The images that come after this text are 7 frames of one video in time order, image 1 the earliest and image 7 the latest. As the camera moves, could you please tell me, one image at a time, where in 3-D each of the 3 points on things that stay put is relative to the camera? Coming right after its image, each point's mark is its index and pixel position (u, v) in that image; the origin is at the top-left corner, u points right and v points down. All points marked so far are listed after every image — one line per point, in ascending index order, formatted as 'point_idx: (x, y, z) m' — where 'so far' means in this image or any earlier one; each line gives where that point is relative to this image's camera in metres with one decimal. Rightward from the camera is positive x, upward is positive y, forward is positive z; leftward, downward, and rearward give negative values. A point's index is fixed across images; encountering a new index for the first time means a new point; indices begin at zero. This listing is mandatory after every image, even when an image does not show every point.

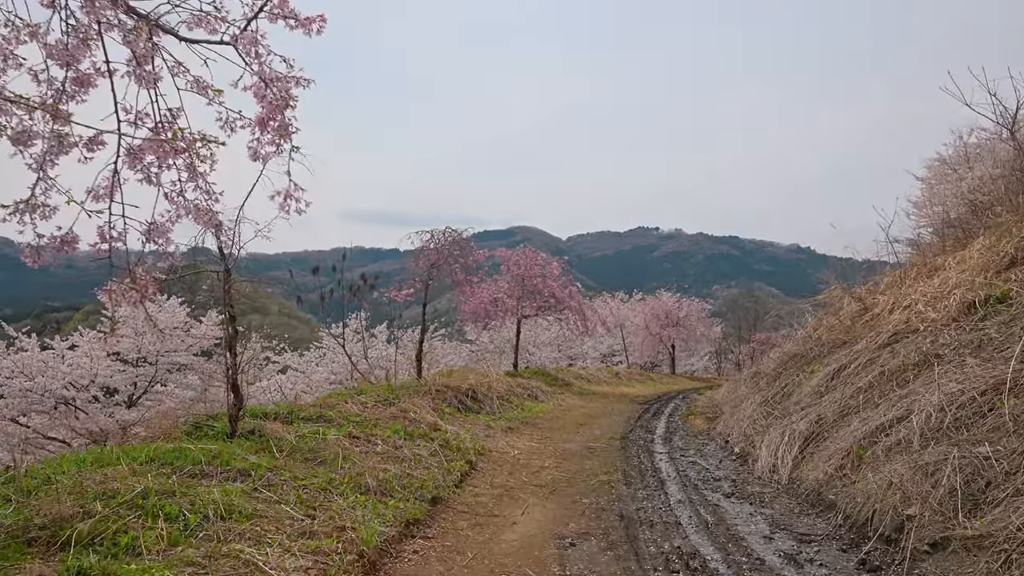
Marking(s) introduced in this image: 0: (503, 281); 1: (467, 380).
0: (-0.3, +0.3, +18.5) m
1: (-1.1, -2.1, +12.3) m
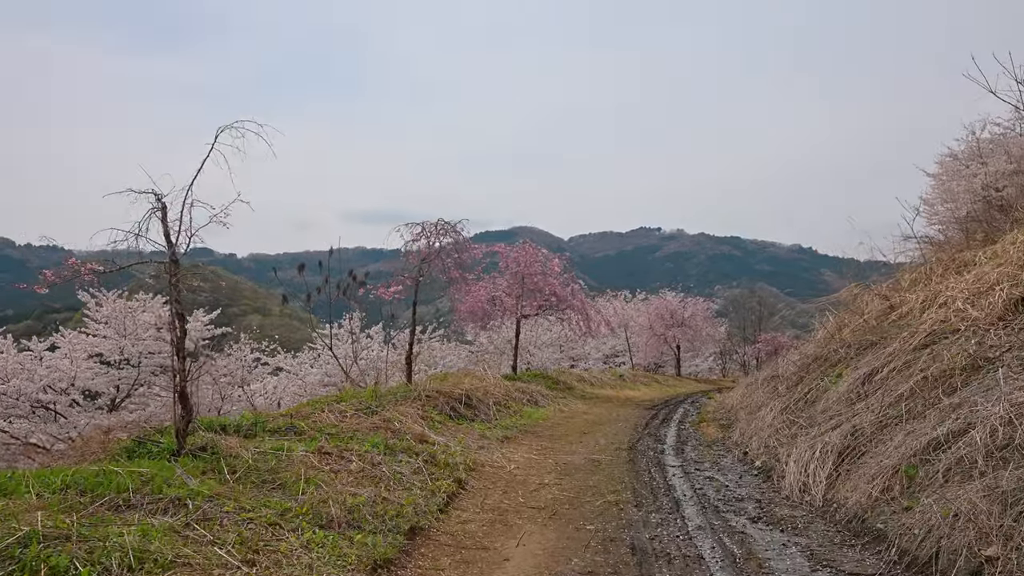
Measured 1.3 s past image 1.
0: (-0.4, +0.3, +17.7) m
1: (-1.1, -2.1, +11.5) m
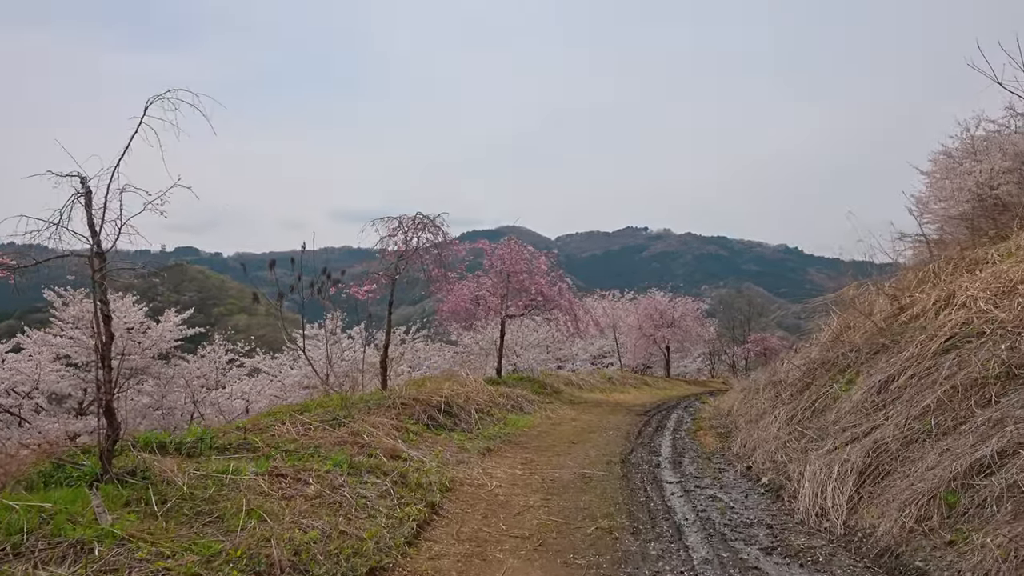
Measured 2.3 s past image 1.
0: (-0.8, +0.3, +17.0) m
1: (-1.4, -2.1, +10.8) m
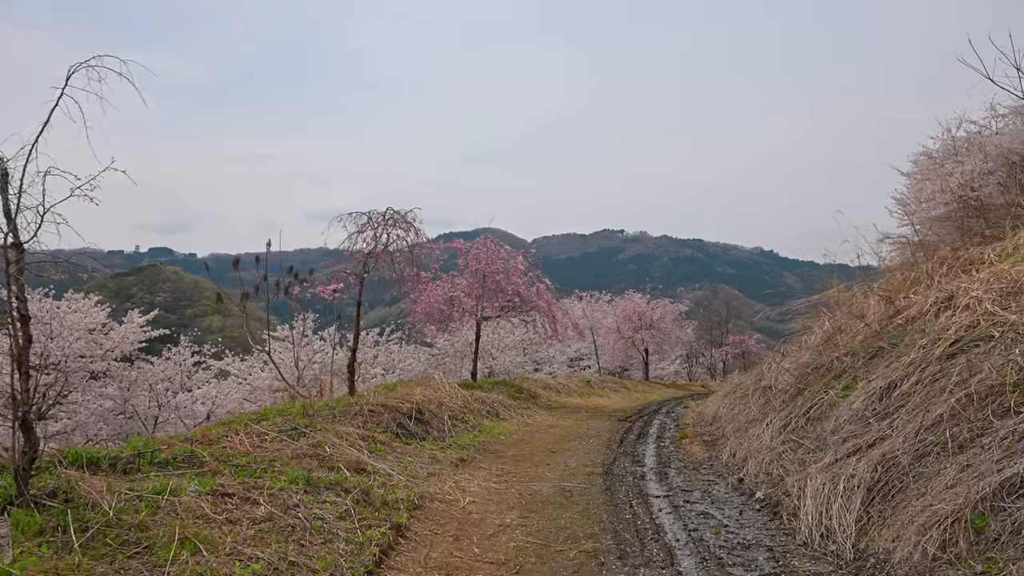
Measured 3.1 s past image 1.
0: (-1.6, +0.3, +16.4) m
1: (-1.9, -2.1, +10.1) m
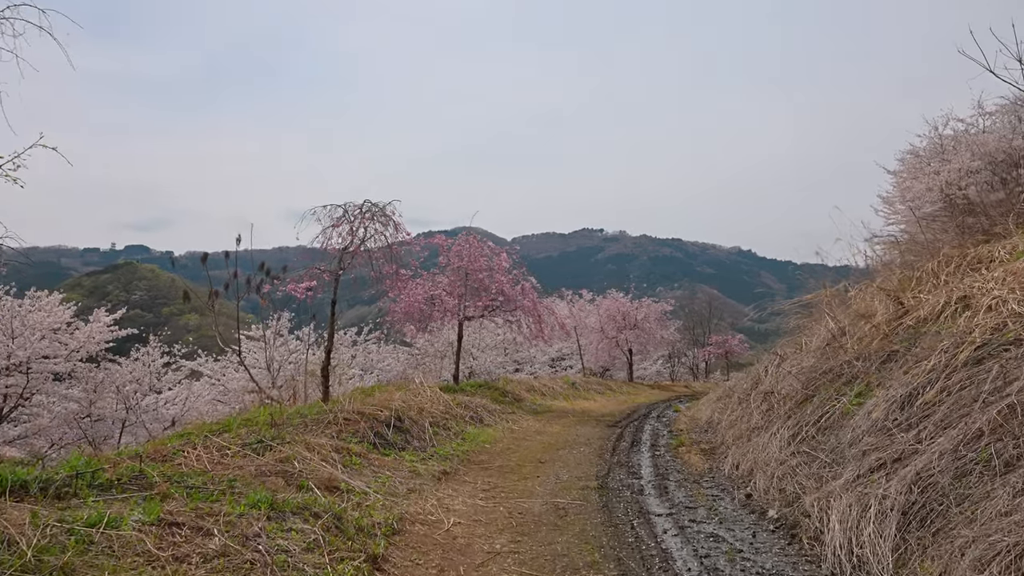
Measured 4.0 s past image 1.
0: (-2.1, +0.3, +15.8) m
1: (-2.2, -2.0, +9.5) m
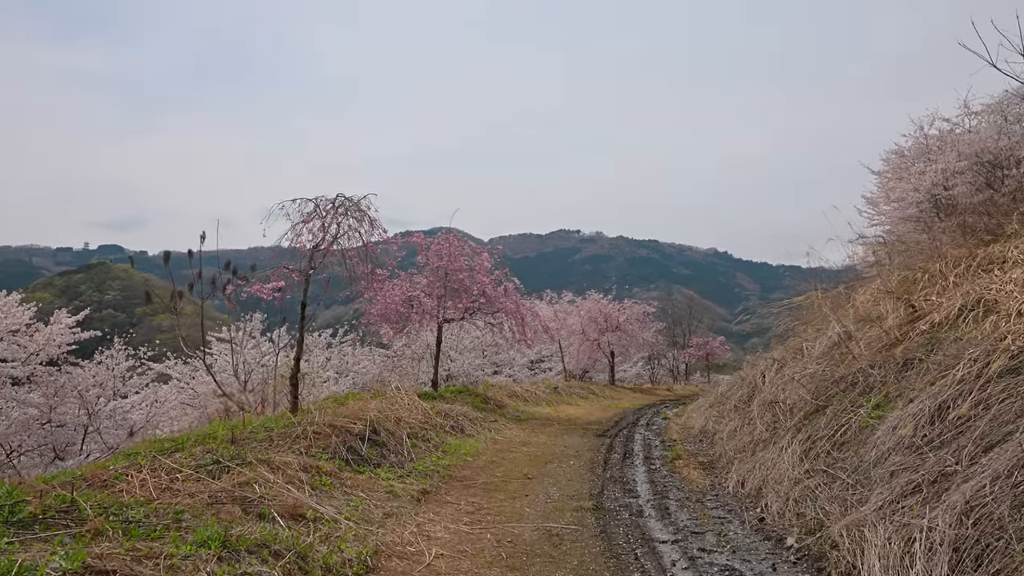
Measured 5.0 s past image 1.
0: (-2.6, +0.3, +15.1) m
1: (-2.4, -2.1, +8.8) m
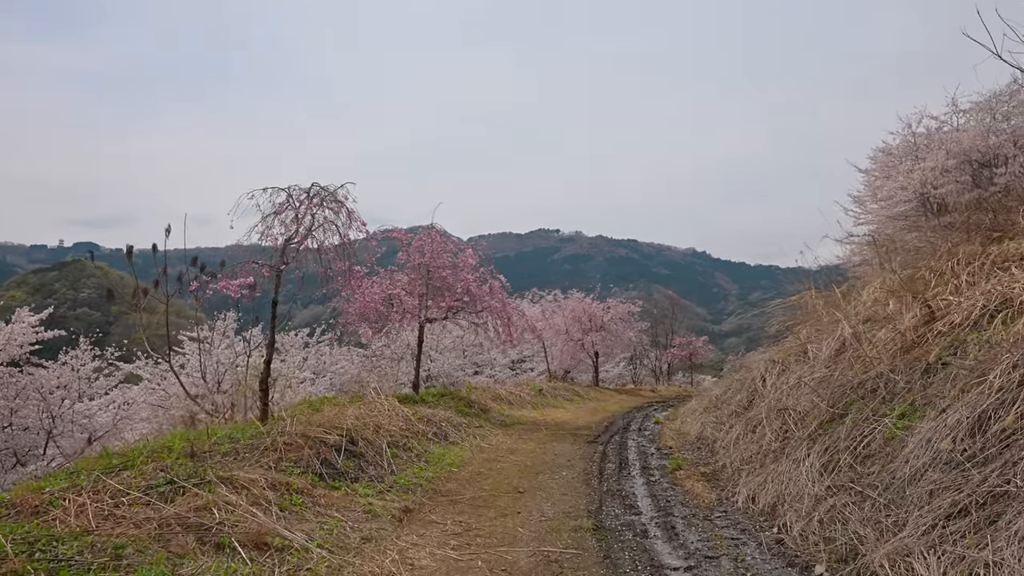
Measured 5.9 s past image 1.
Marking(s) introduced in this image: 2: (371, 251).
0: (-3.0, +0.4, +14.4) m
1: (-2.6, -2.0, +8.1) m
2: (-3.1, +0.8, +11.6) m
